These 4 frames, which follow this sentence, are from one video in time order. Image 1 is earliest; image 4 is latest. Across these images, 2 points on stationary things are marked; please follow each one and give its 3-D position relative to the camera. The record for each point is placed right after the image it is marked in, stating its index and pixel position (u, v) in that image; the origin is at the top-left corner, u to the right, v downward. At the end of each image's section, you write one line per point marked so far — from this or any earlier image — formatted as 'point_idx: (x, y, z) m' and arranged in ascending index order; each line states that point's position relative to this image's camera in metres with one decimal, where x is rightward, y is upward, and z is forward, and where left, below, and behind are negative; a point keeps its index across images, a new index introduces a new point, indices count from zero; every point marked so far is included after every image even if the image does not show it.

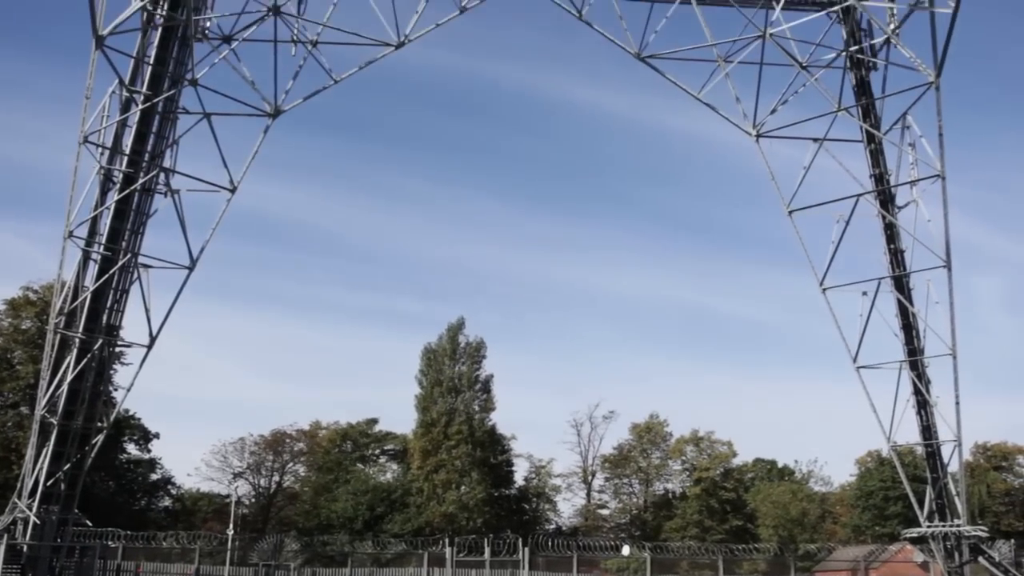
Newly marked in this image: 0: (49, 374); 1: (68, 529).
0: (-7.6, -1.4, +17.6) m
1: (-7.4, -4.0, +18.0) m
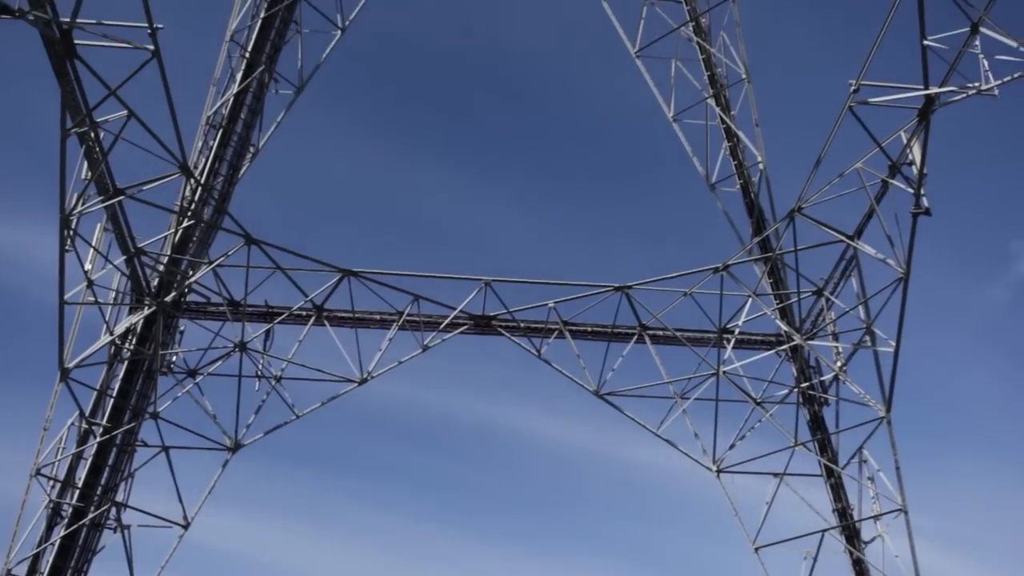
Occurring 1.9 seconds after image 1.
0: (-7.9, -5.0, +16.0) m
1: (-7.8, -7.6, +15.6) m
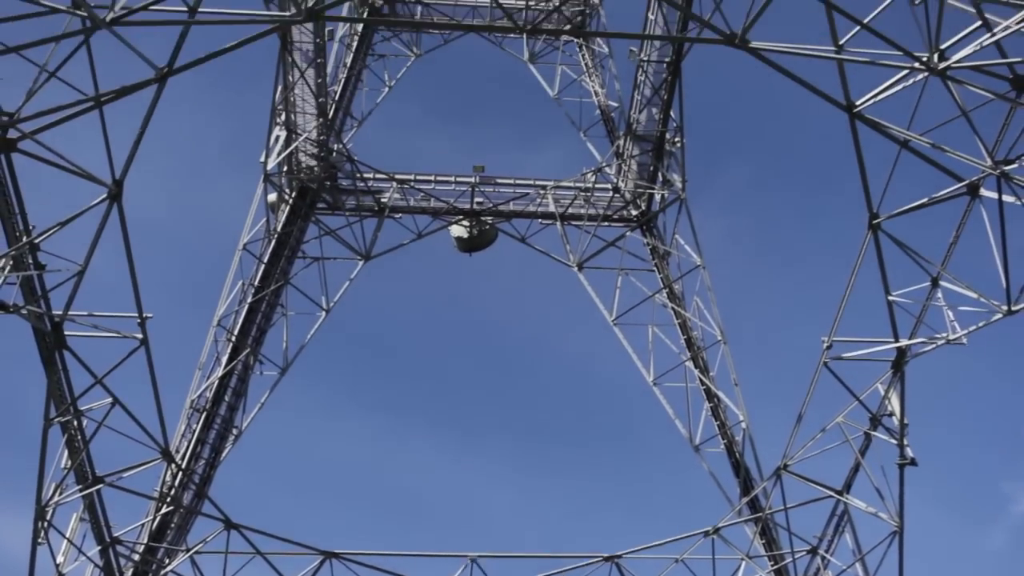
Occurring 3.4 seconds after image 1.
0: (-7.3, -9.1, +14.7) m
1: (-7.0, -11.6, +13.6) m
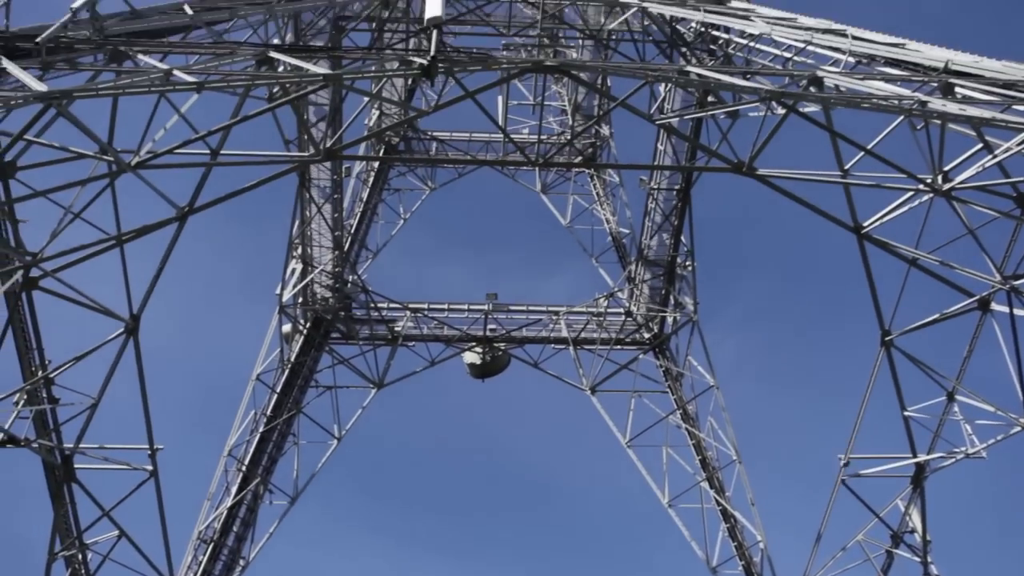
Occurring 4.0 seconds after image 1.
0: (-6.5, -11.5, +13.6) m
1: (-6.1, -13.8, +12.2) m
